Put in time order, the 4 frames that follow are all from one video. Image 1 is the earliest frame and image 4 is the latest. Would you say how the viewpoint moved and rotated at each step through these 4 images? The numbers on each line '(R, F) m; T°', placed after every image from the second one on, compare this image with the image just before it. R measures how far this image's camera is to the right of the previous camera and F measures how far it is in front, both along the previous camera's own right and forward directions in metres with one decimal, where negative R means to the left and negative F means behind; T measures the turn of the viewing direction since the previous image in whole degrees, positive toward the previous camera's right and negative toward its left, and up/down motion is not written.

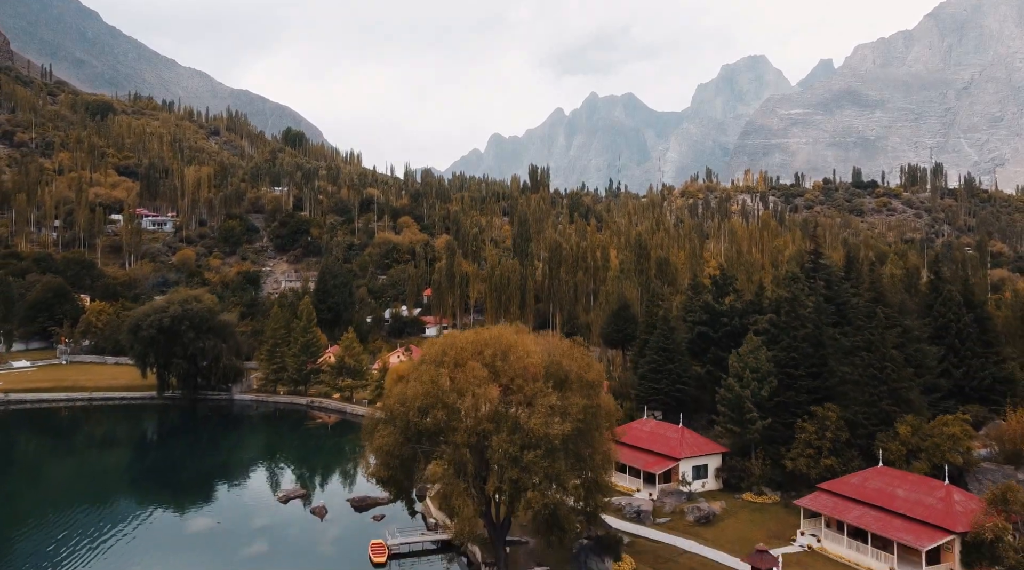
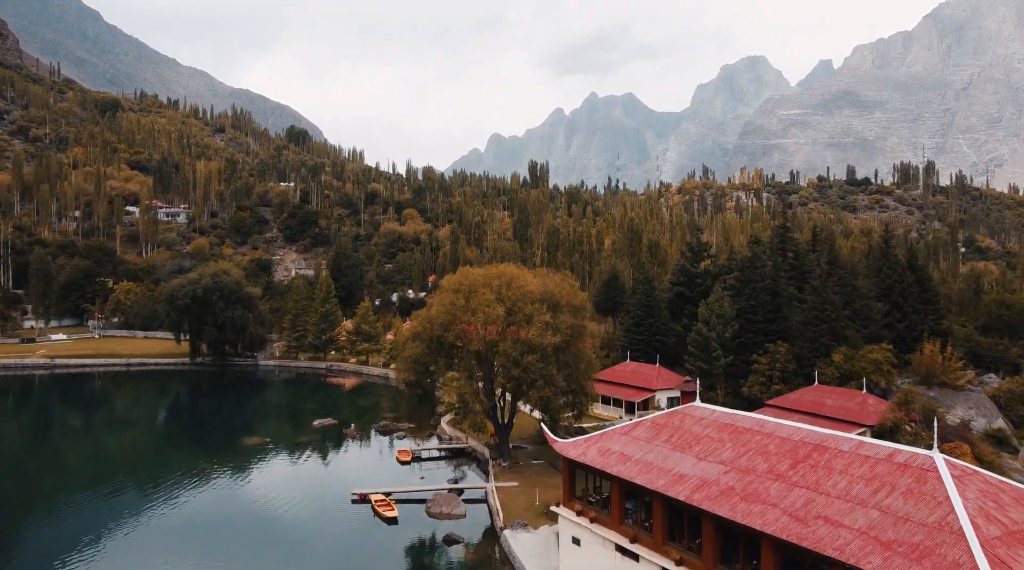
(-0.1, -6.4) m; 0°
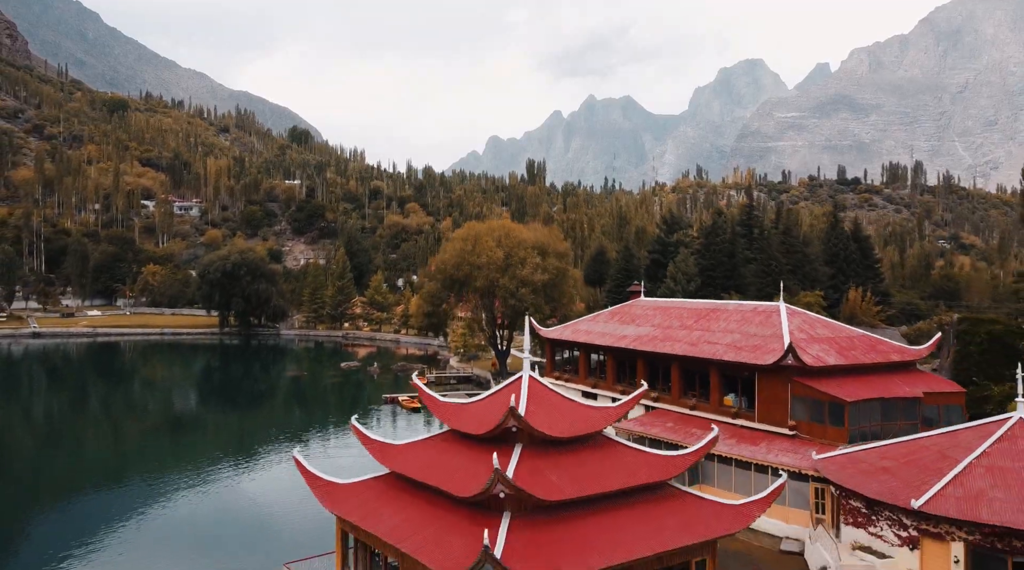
(0.0, -7.8) m; 0°
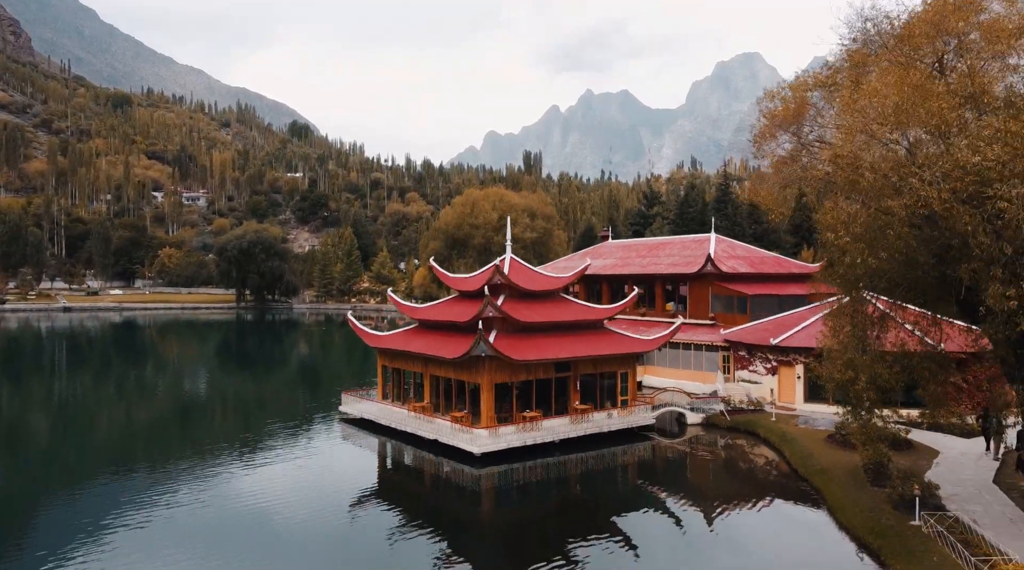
(+0.3, -6.1) m; 0°
